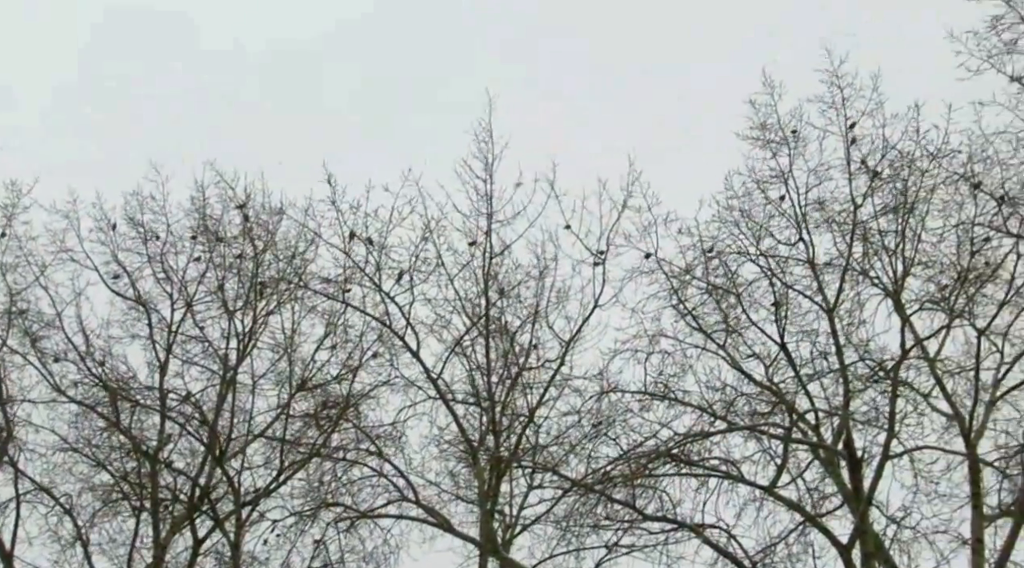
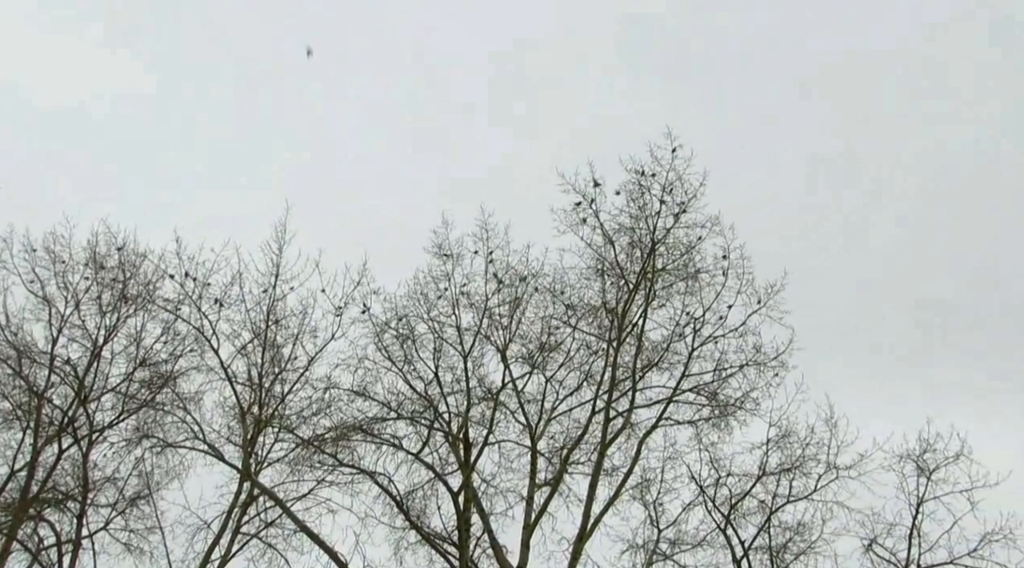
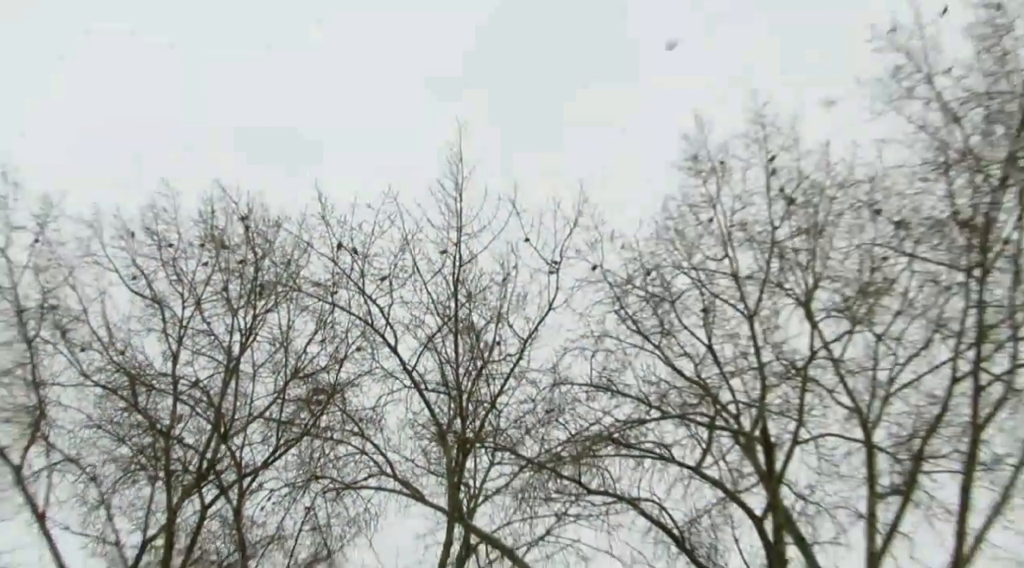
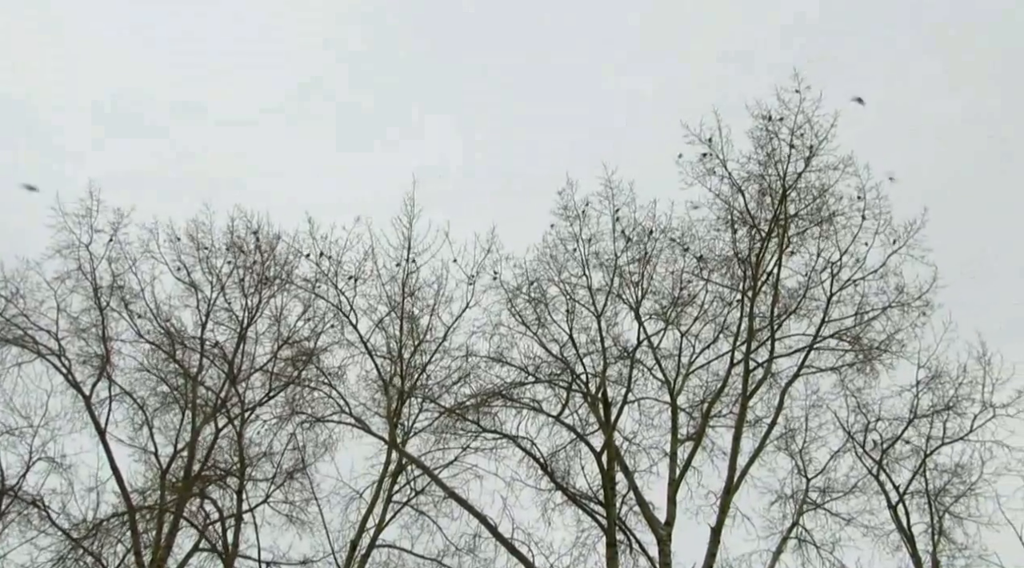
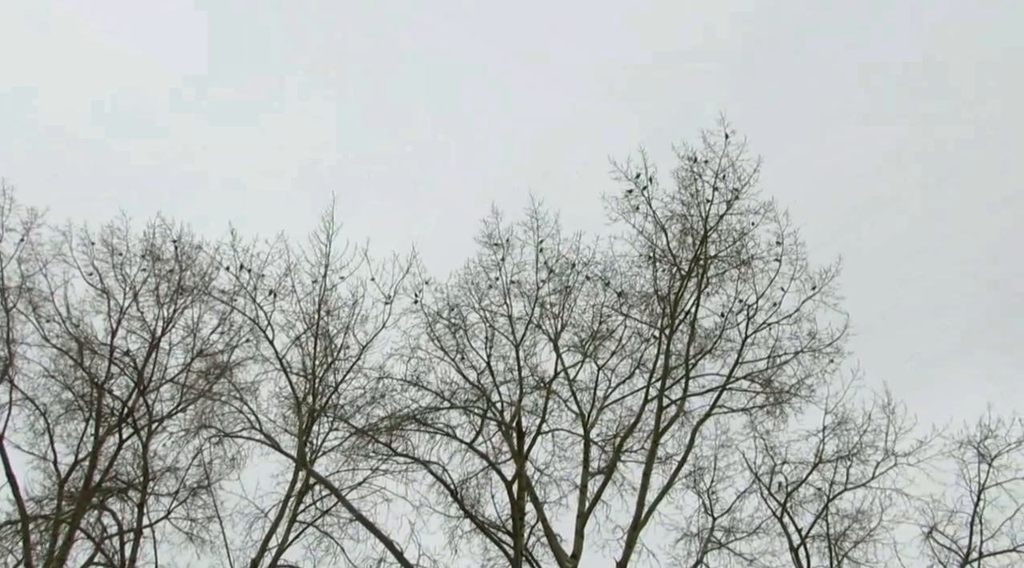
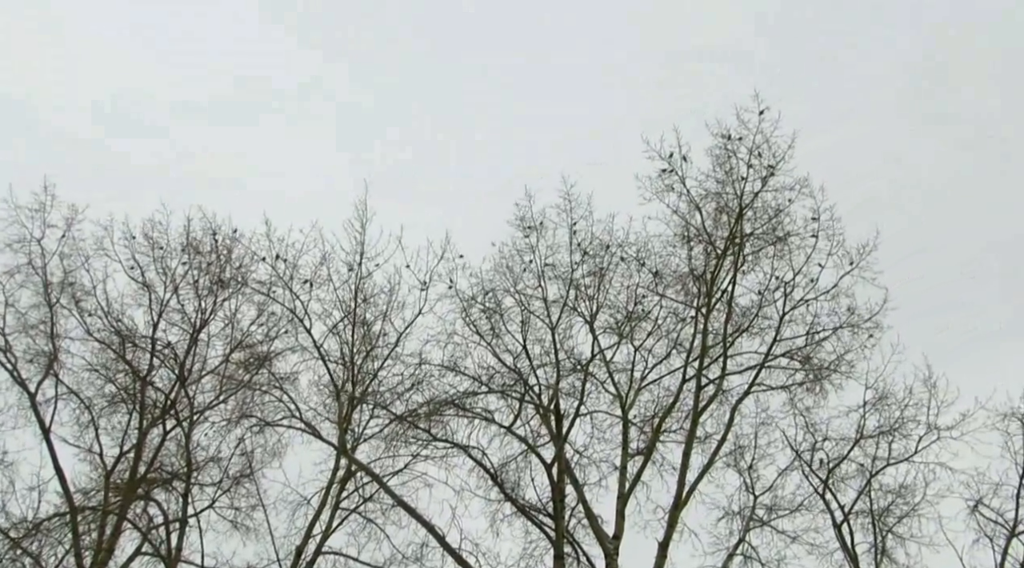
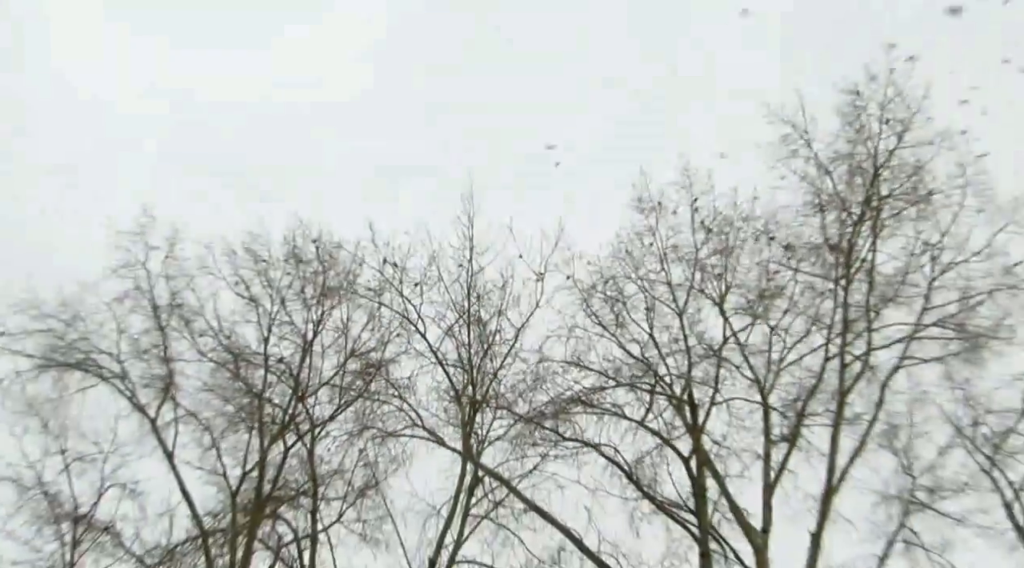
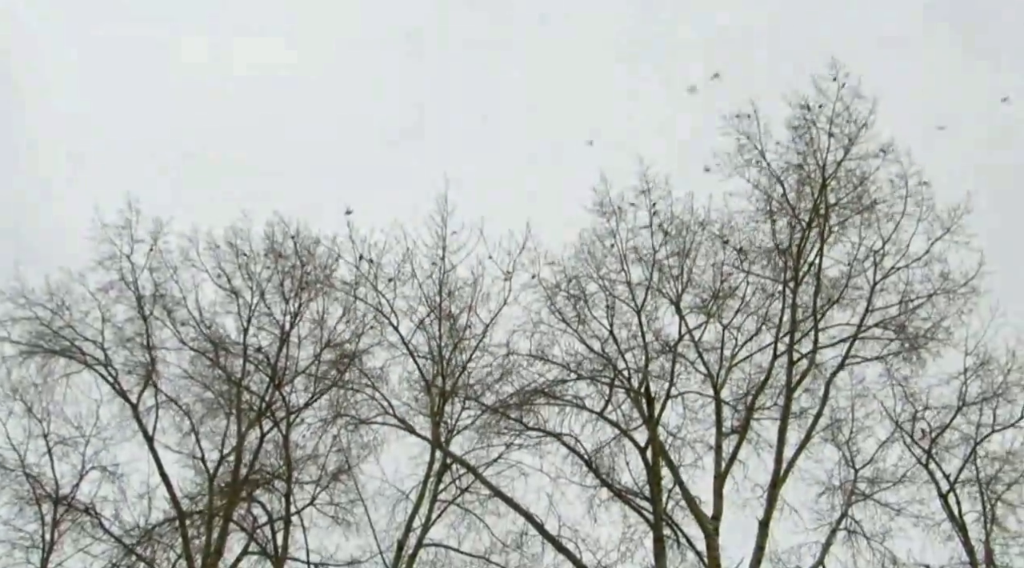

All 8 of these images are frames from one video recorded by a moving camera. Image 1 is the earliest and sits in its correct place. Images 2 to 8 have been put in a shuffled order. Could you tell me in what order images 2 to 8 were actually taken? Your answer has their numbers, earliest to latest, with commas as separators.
3, 7, 8, 4, 6, 5, 2
